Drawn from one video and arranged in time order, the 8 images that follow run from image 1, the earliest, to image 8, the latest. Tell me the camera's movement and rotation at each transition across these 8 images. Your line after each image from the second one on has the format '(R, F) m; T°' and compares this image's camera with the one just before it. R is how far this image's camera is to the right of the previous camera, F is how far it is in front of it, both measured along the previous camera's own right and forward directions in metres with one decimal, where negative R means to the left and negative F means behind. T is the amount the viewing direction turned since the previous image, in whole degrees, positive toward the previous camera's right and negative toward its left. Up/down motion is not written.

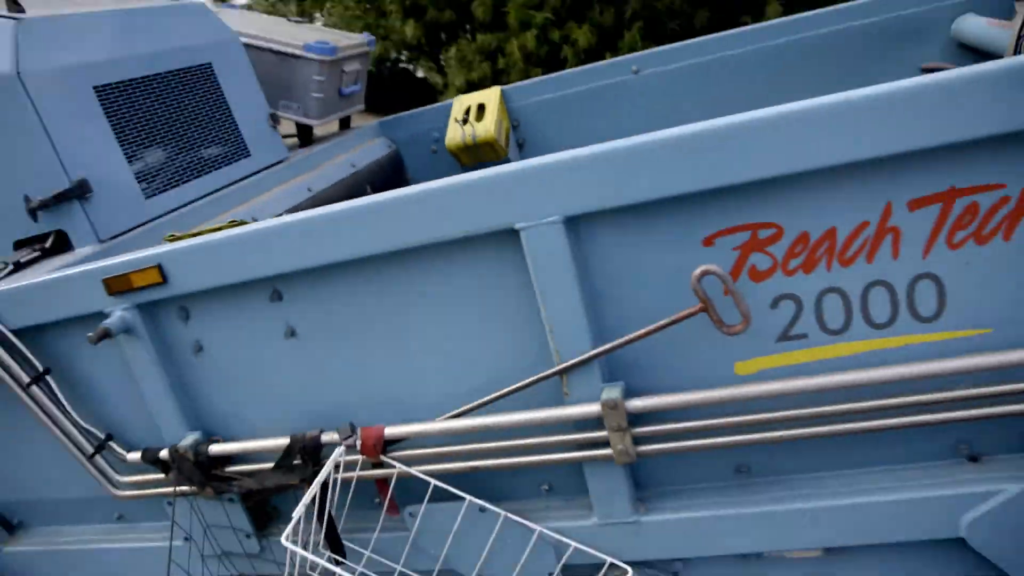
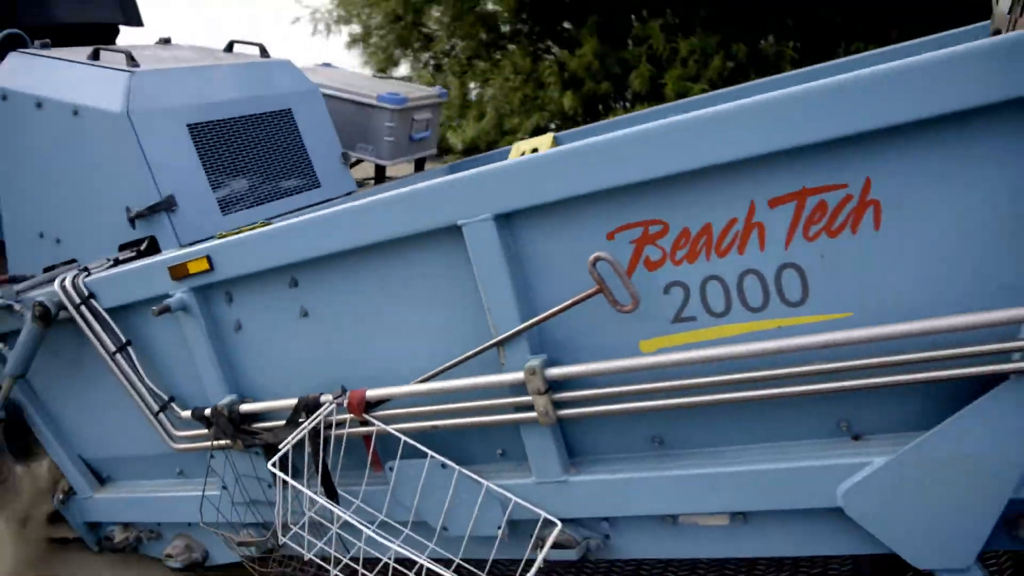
(+0.3, -0.2) m; -9°
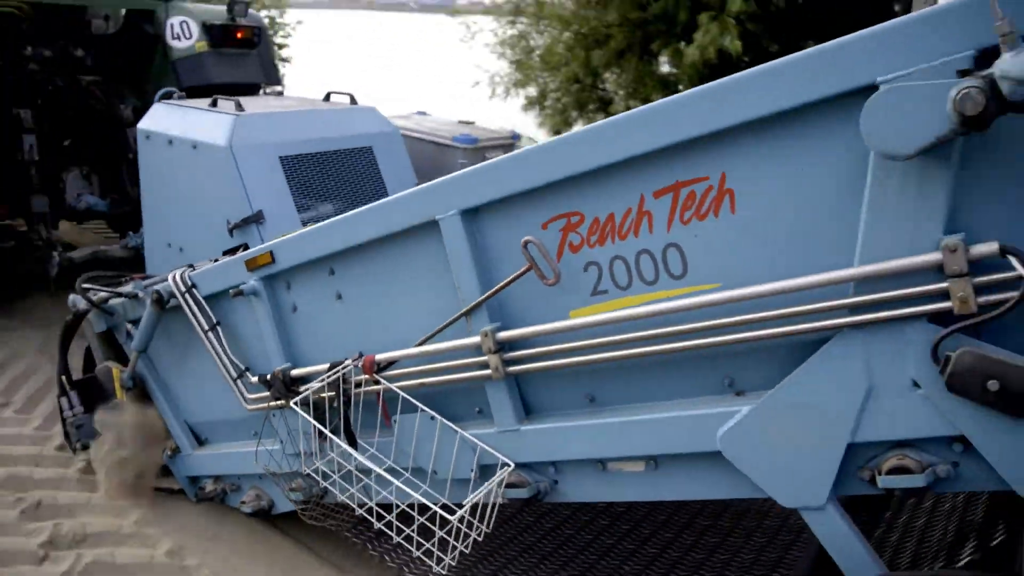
(+0.4, -0.3) m; -11°
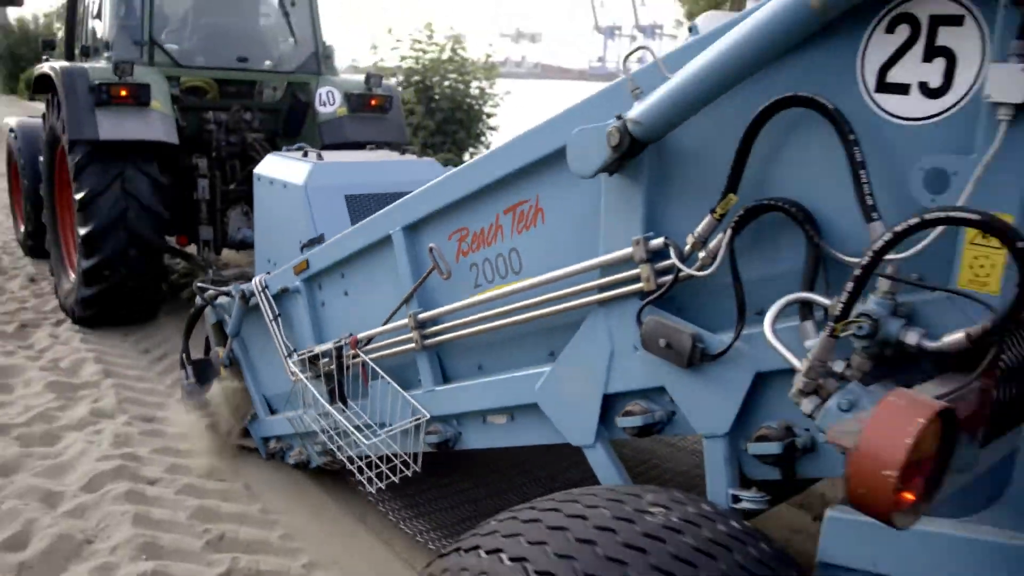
(+0.8, -0.5) m; -14°
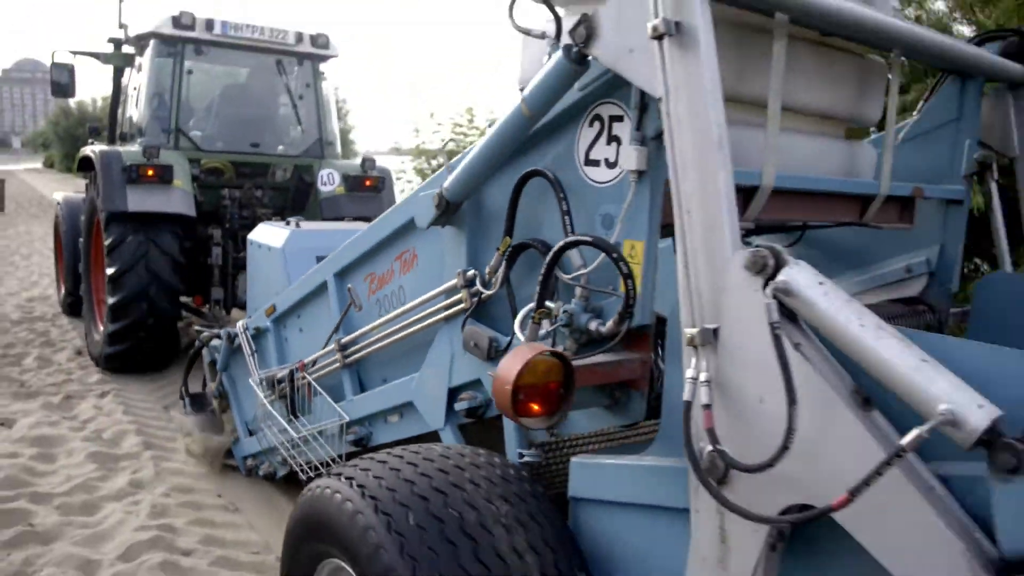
(+0.5, -0.6) m; -3°
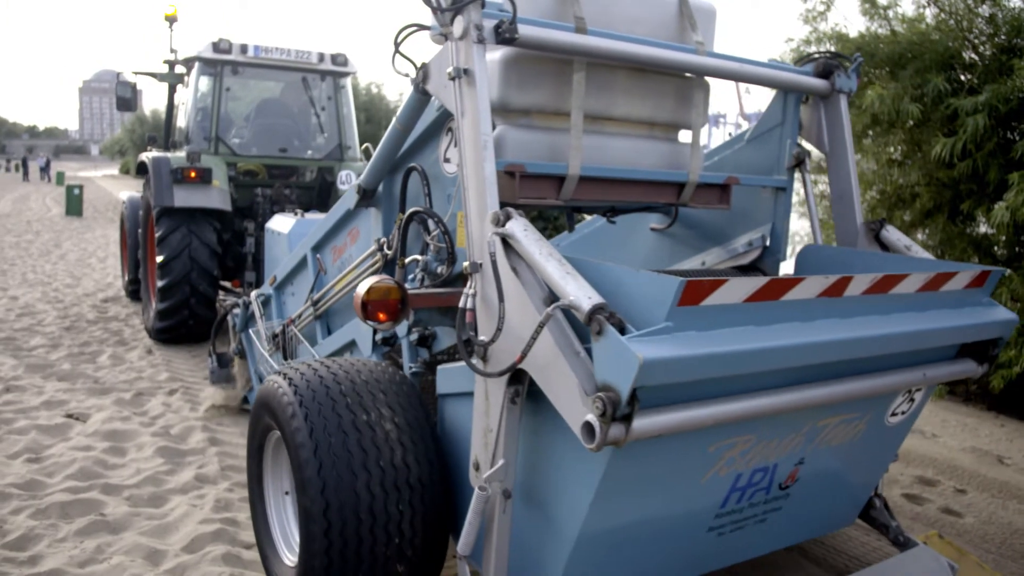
(+0.6, -0.9) m; -4°
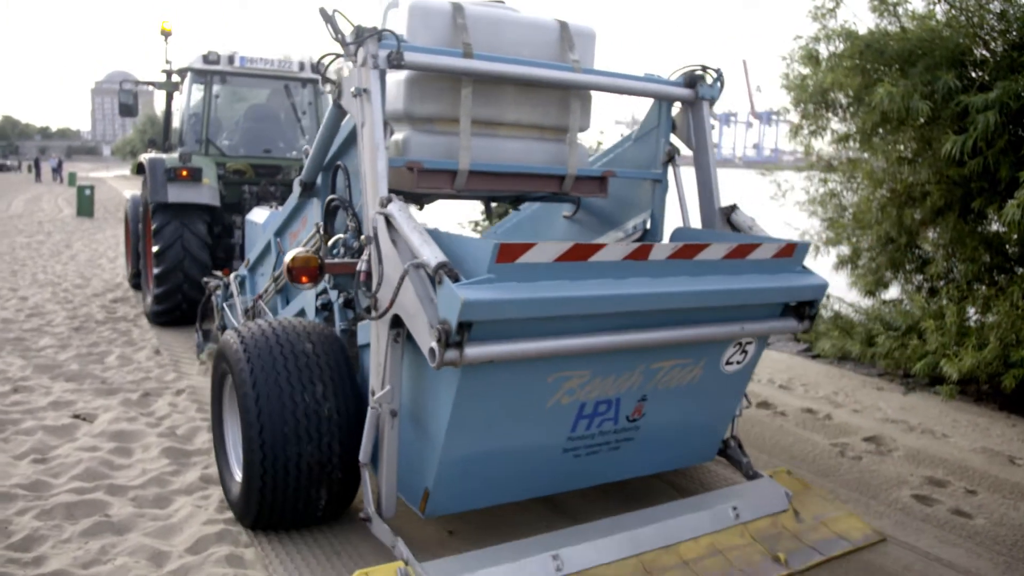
(+0.5, -0.7) m; 0°
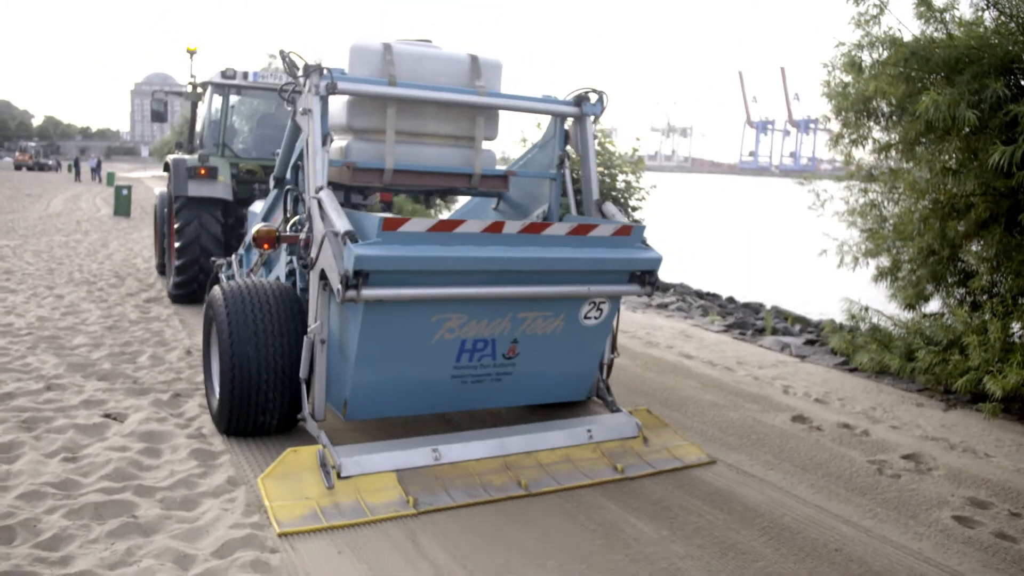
(+0.7, -1.2) m; -2°
